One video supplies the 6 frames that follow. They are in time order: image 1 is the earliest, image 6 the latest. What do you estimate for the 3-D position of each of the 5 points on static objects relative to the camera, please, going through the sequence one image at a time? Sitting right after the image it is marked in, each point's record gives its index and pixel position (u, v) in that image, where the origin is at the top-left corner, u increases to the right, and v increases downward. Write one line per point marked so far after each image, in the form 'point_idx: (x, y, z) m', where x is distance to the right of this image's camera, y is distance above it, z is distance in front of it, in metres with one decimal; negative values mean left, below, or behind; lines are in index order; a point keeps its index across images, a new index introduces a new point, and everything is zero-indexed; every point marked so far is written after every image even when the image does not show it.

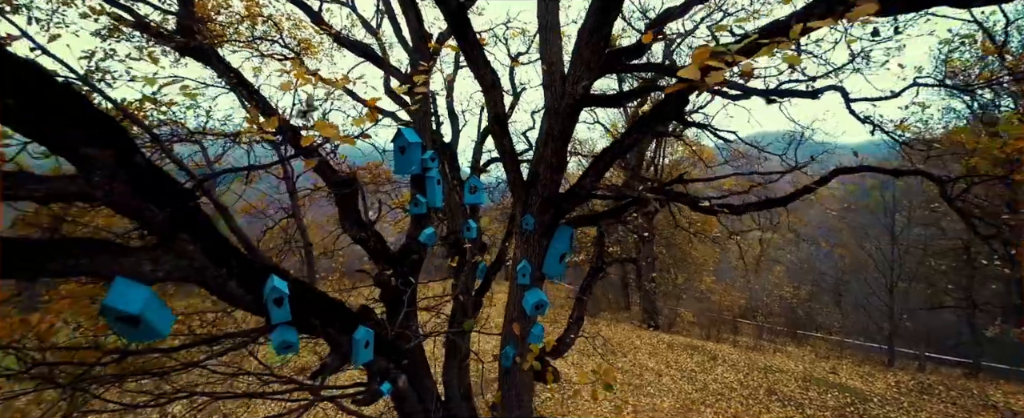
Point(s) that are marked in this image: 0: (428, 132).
0: (-0.8, +0.7, +4.4) m
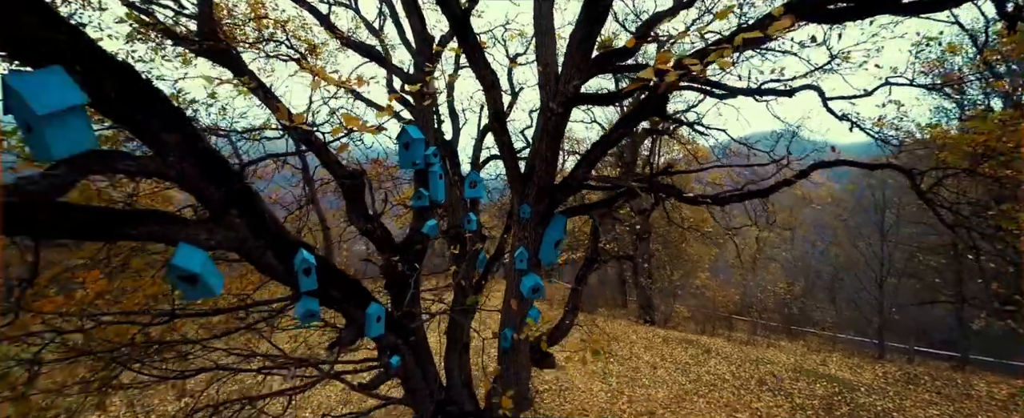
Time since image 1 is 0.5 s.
0: (-0.8, +0.8, +4.7) m
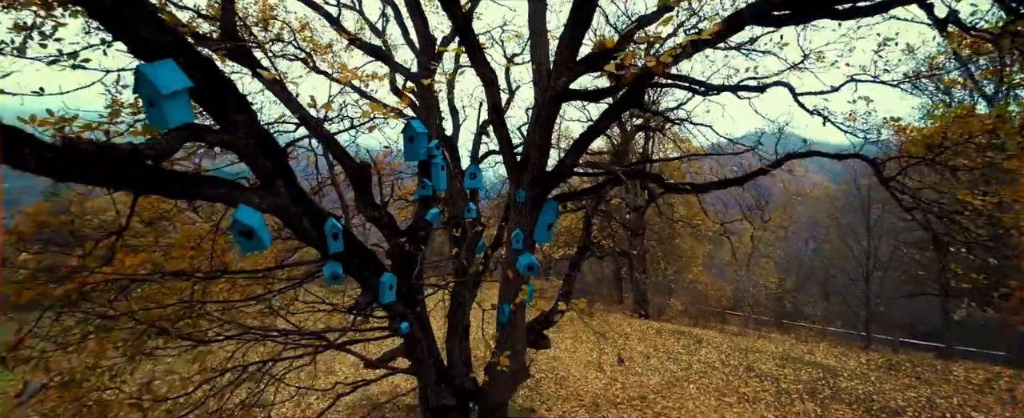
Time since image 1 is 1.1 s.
0: (-0.9, +0.9, +5.0) m
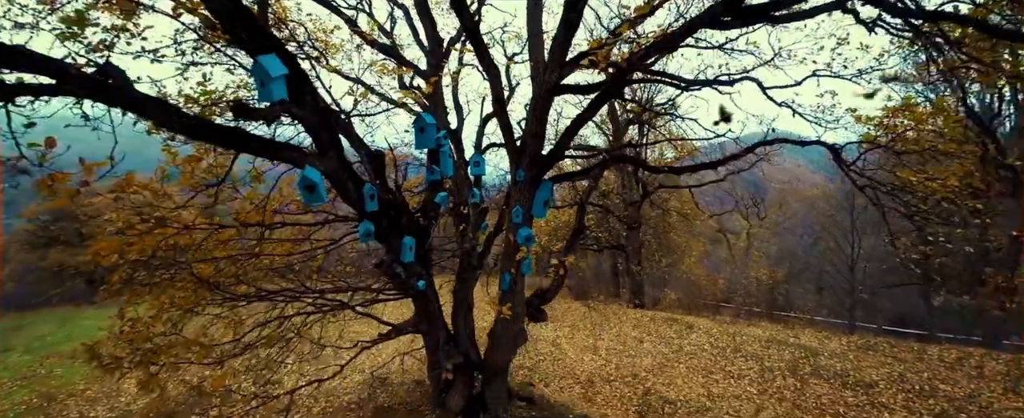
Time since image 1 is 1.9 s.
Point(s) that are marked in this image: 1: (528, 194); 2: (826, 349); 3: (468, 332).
0: (-0.9, +1.1, +5.5) m
1: (+0.2, +0.1, +4.2) m
2: (+6.0, -2.7, +8.9) m
3: (-0.5, -1.4, +5.1) m
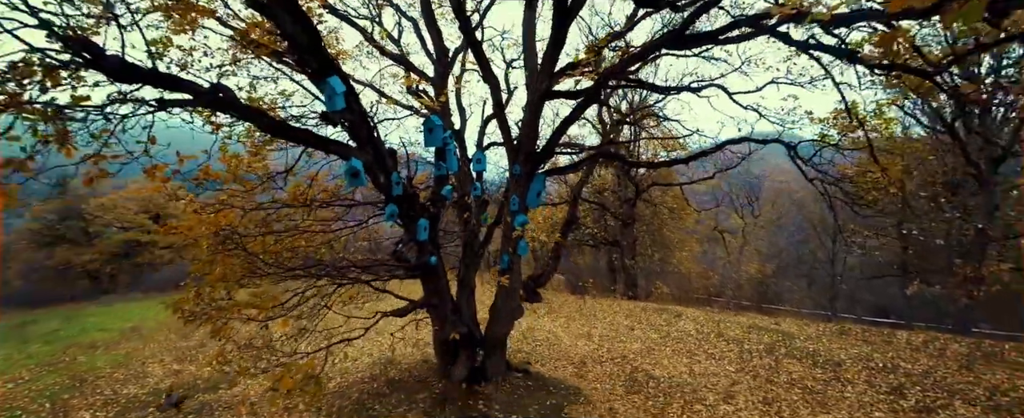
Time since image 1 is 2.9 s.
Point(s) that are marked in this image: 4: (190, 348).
0: (-0.9, +1.2, +6.2) m
1: (+0.1, +0.2, +4.8) m
2: (+6.0, -2.6, +9.6) m
3: (-0.5, -1.2, +5.7) m
4: (-8.0, -3.4, +11.3) m
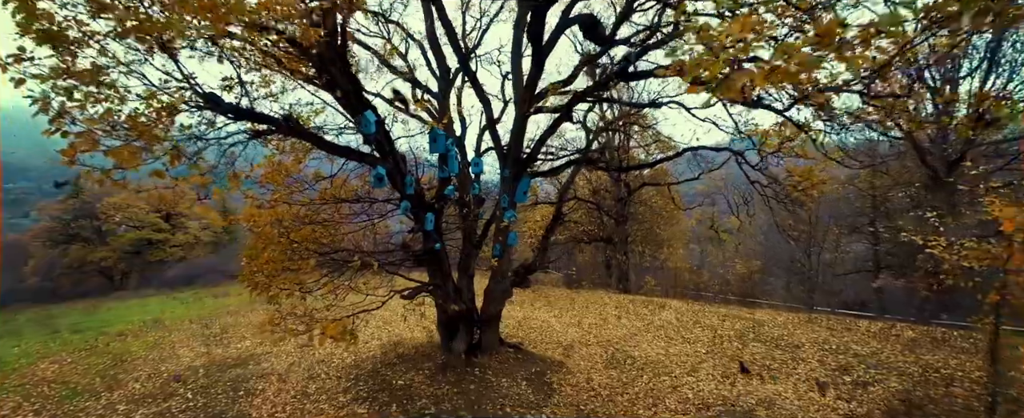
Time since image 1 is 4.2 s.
0: (-1.0, +1.2, +7.1) m
1: (0.0, +0.3, +5.8) m
2: (+5.9, -2.6, +10.5) m
3: (-0.6, -1.2, +6.7) m
4: (-8.1, -3.4, +12.4) m
